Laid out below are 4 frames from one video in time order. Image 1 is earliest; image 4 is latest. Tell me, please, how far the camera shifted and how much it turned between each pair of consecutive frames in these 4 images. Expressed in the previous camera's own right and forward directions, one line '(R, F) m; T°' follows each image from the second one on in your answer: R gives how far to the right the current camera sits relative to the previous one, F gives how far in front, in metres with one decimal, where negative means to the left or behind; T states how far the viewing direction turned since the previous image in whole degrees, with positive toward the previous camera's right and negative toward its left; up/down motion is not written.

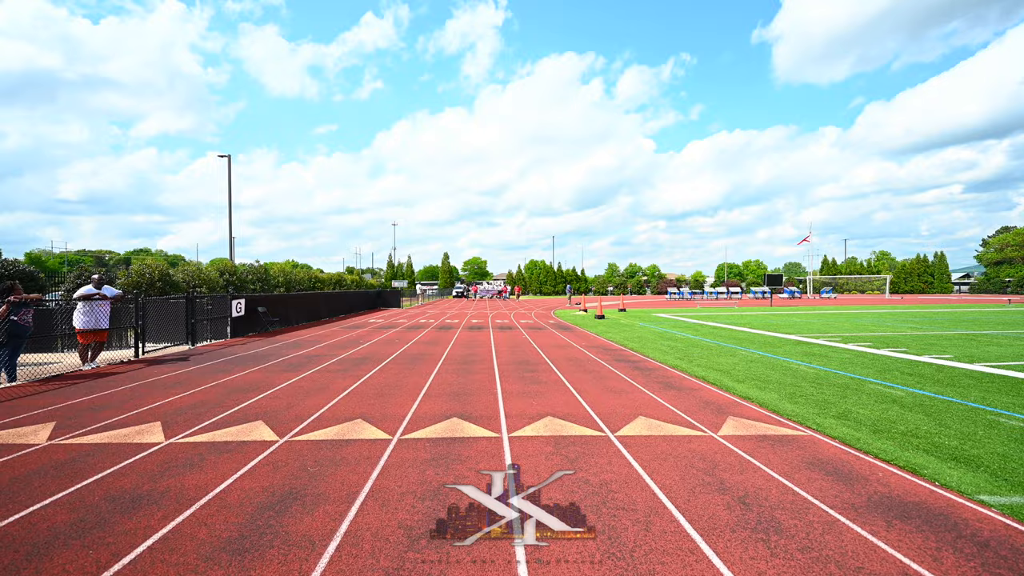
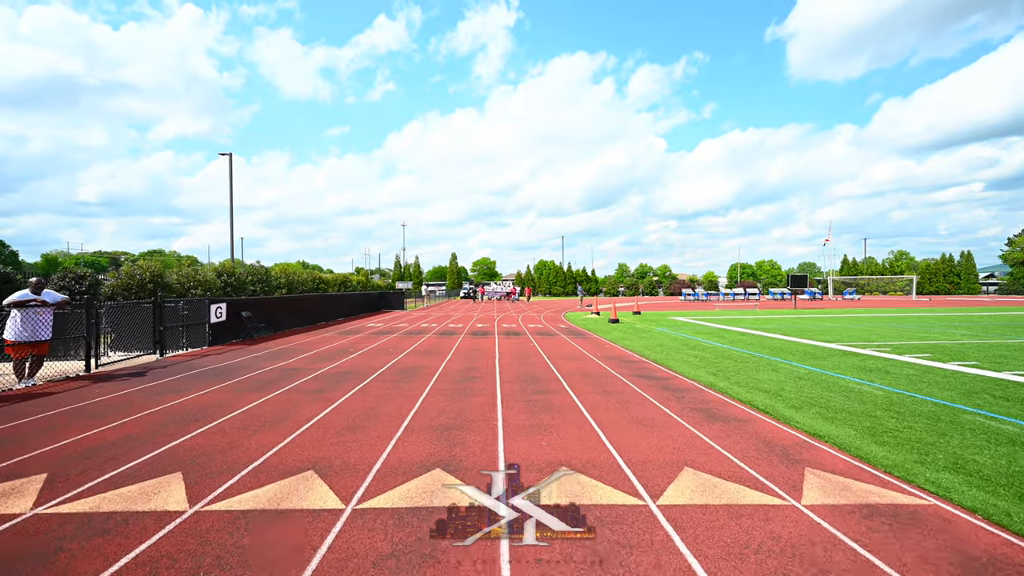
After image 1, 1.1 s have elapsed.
(+0.1, +1.9) m; -1°
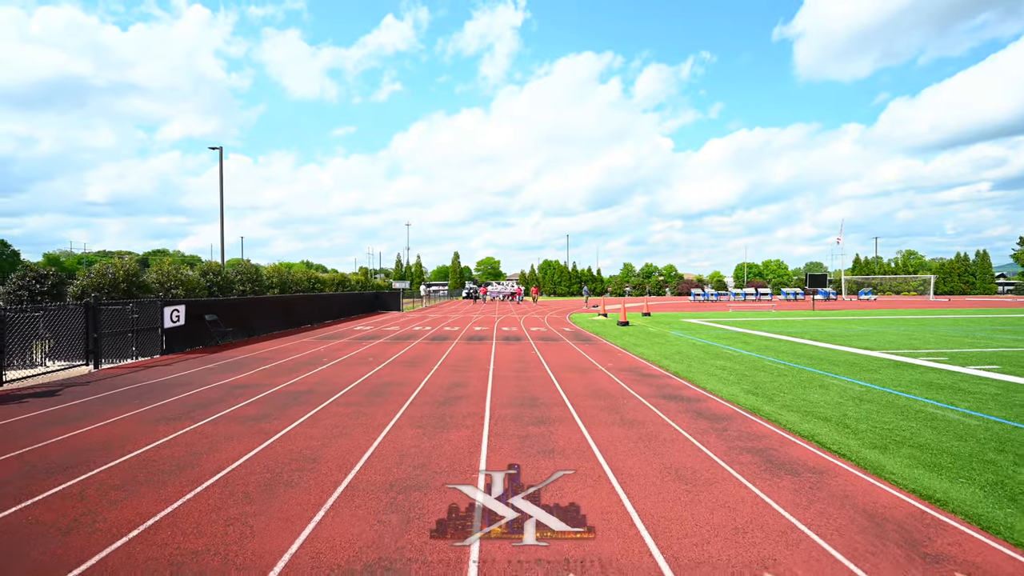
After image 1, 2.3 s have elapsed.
(+0.2, +2.1) m; -1°
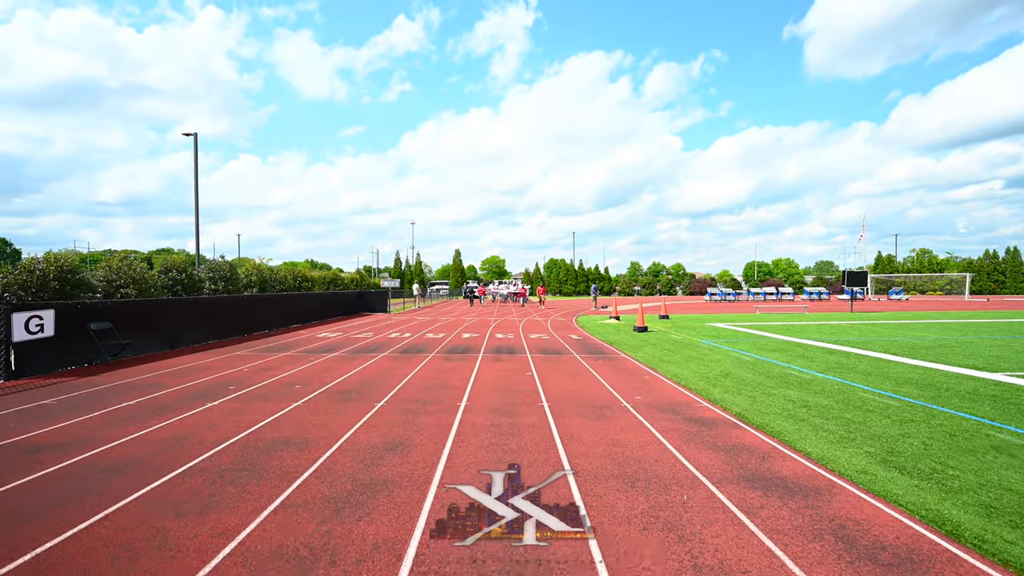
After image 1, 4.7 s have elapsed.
(+0.5, +4.1) m; -1°
